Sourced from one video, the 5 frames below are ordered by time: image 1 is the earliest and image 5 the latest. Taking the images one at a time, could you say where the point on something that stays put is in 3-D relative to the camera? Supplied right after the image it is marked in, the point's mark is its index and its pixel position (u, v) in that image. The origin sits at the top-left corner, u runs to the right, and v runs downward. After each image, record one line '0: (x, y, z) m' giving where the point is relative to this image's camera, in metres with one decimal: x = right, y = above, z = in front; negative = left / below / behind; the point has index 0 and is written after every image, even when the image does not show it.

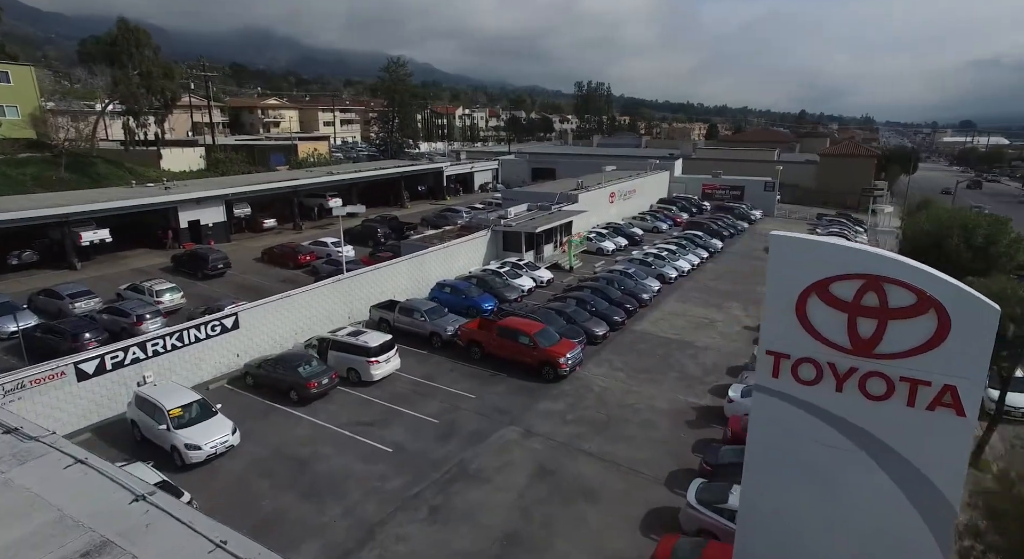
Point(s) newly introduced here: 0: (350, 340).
0: (-5.2, -1.9, +19.6) m
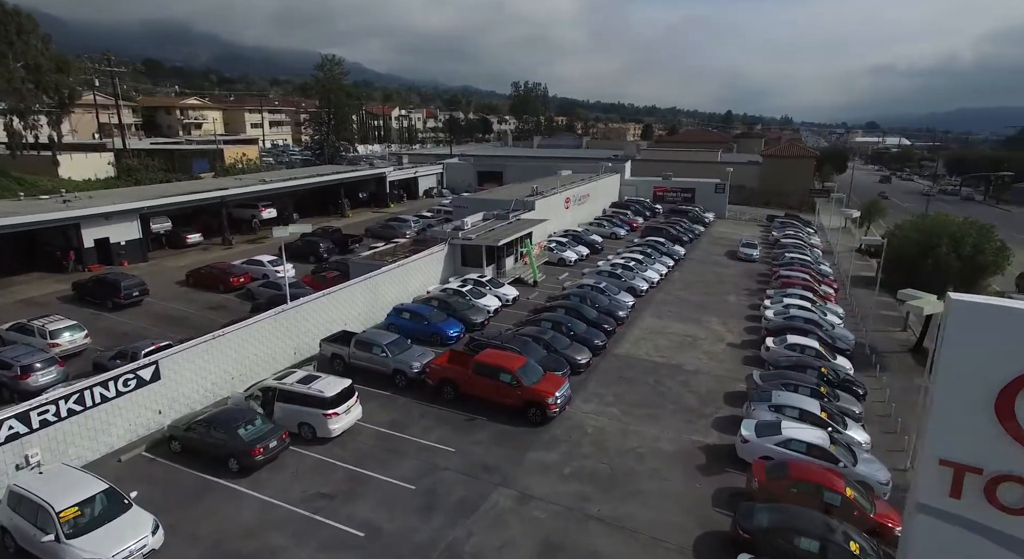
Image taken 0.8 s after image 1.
0: (-5.6, -2.9, +16.3) m
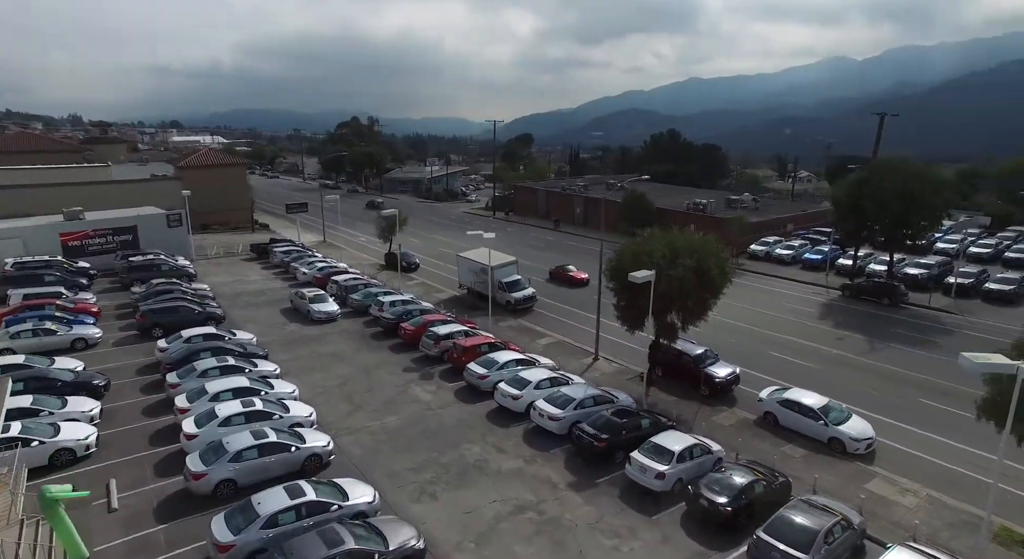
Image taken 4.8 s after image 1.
0: (+1.8, -7.8, -1.5) m
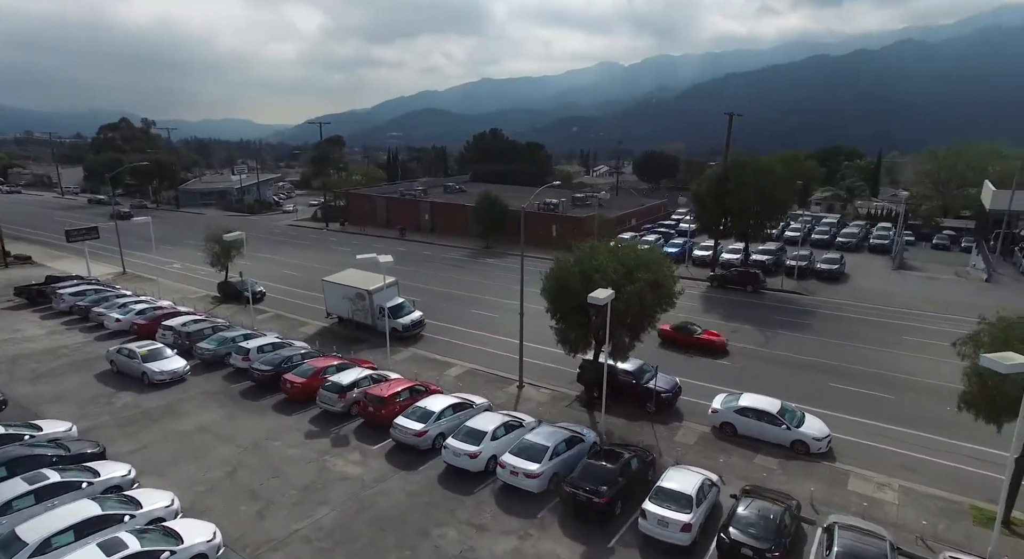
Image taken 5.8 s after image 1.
0: (+7.4, -8.2, -3.2) m
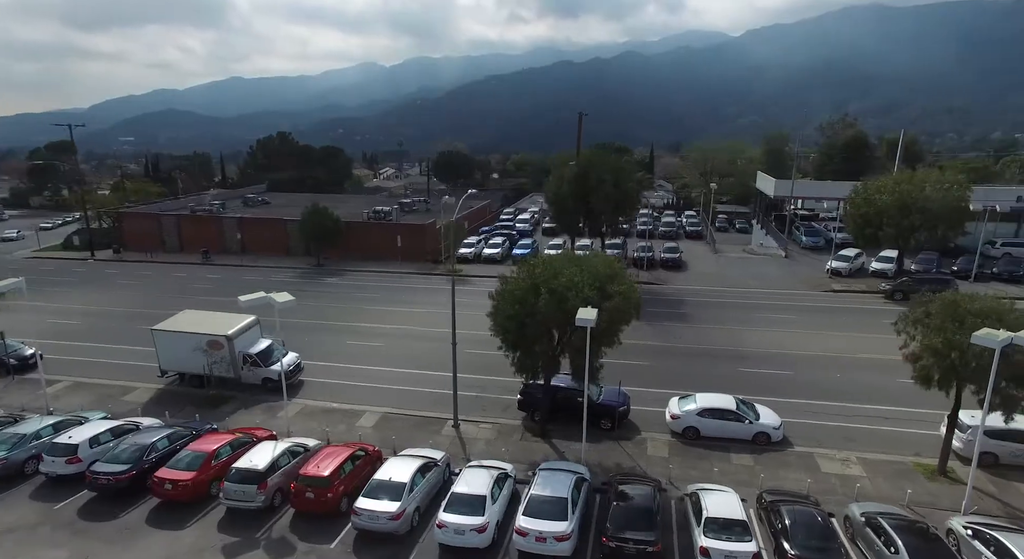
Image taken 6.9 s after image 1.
0: (+14.4, -7.7, -1.8) m
